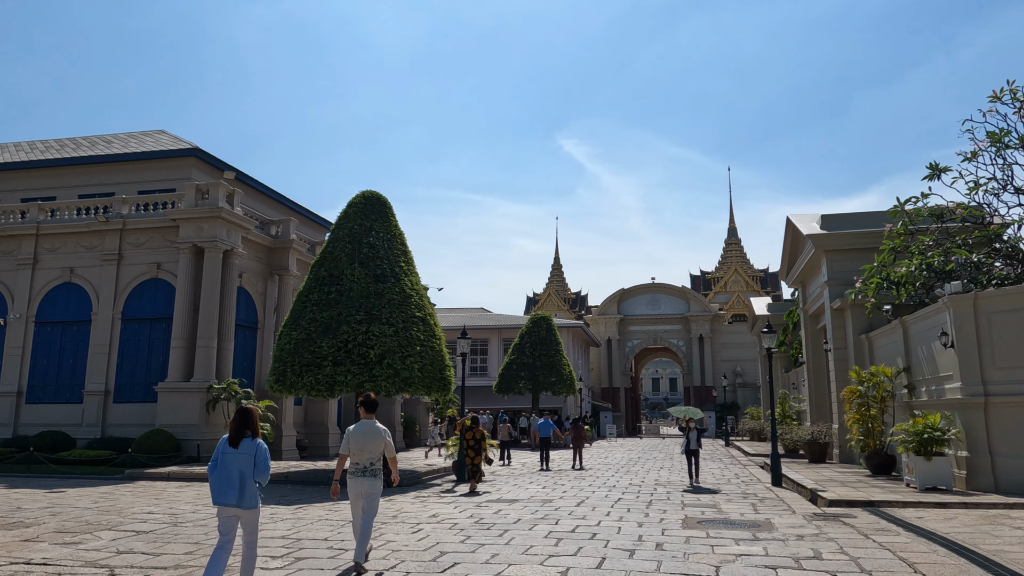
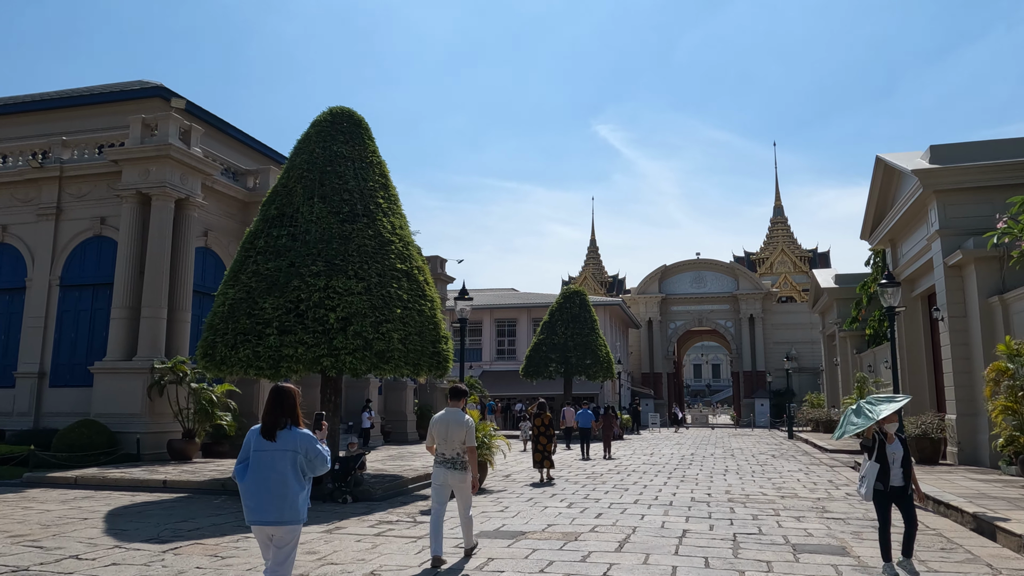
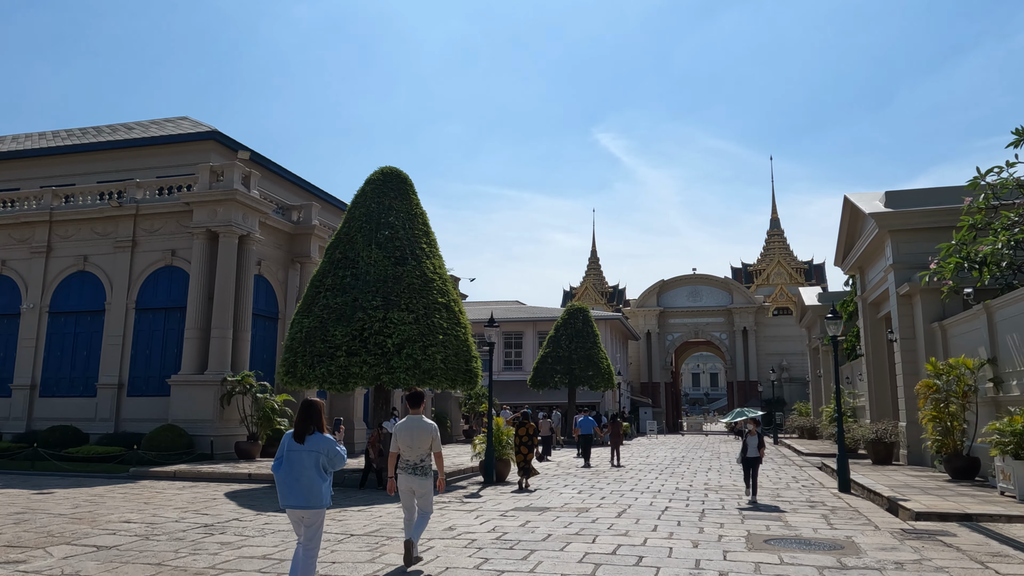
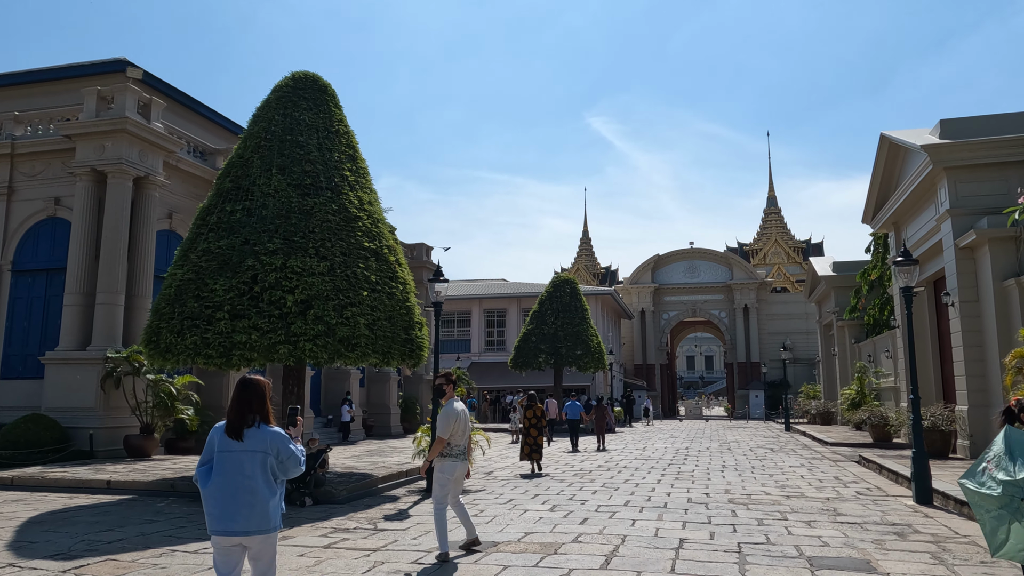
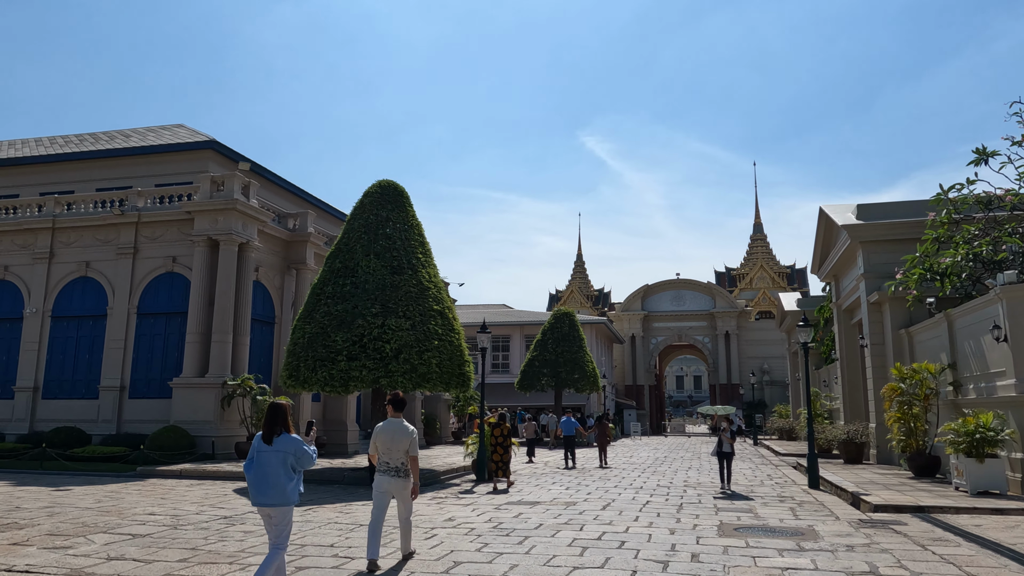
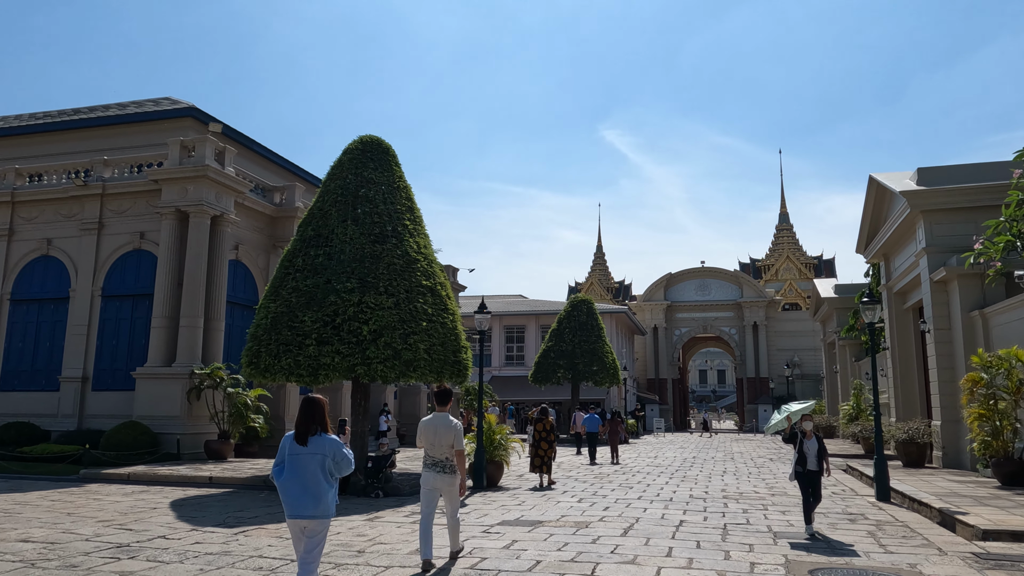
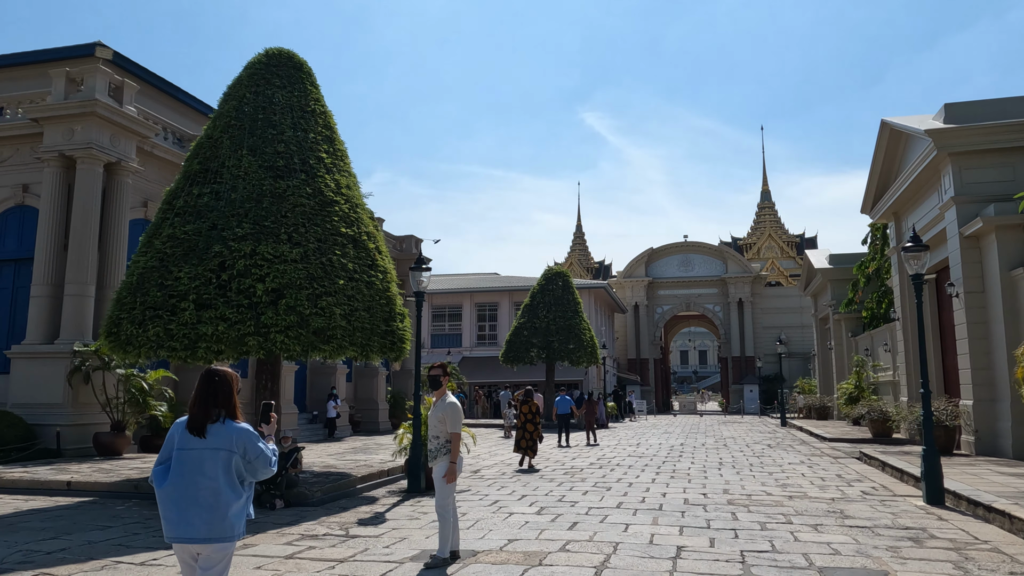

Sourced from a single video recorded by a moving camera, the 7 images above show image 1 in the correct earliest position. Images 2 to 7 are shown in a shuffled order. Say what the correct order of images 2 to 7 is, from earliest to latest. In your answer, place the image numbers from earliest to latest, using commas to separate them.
5, 3, 6, 2, 4, 7
